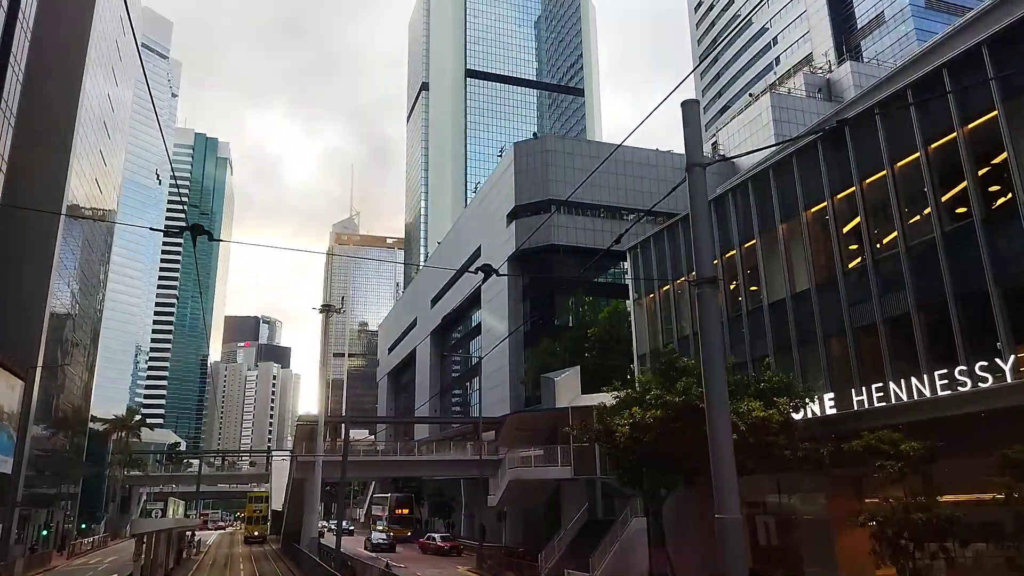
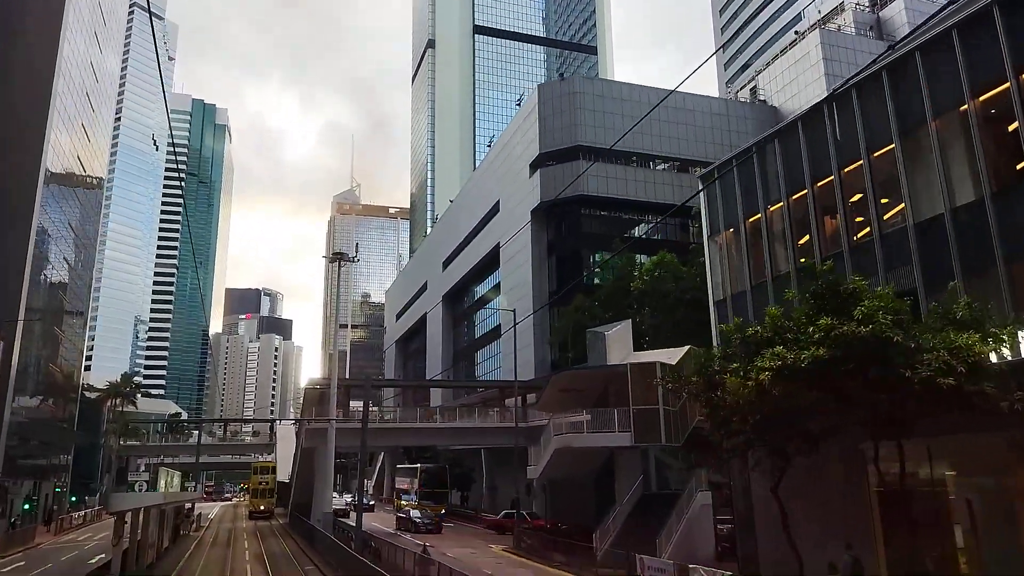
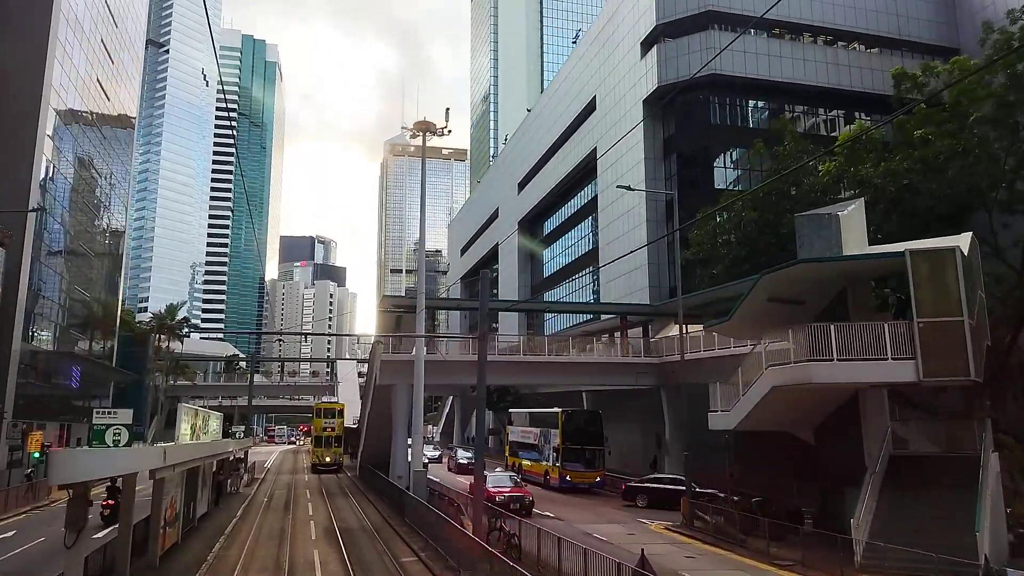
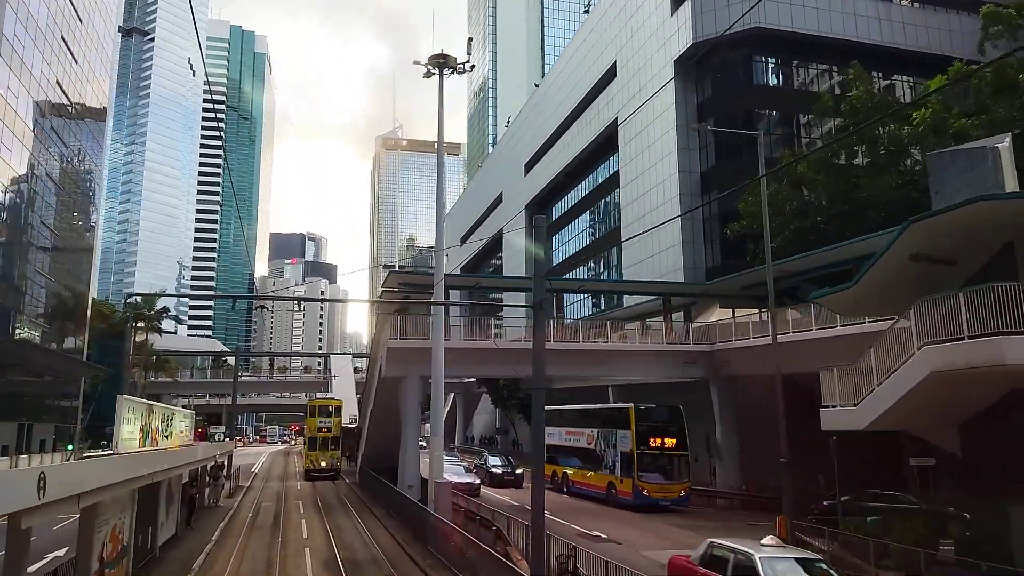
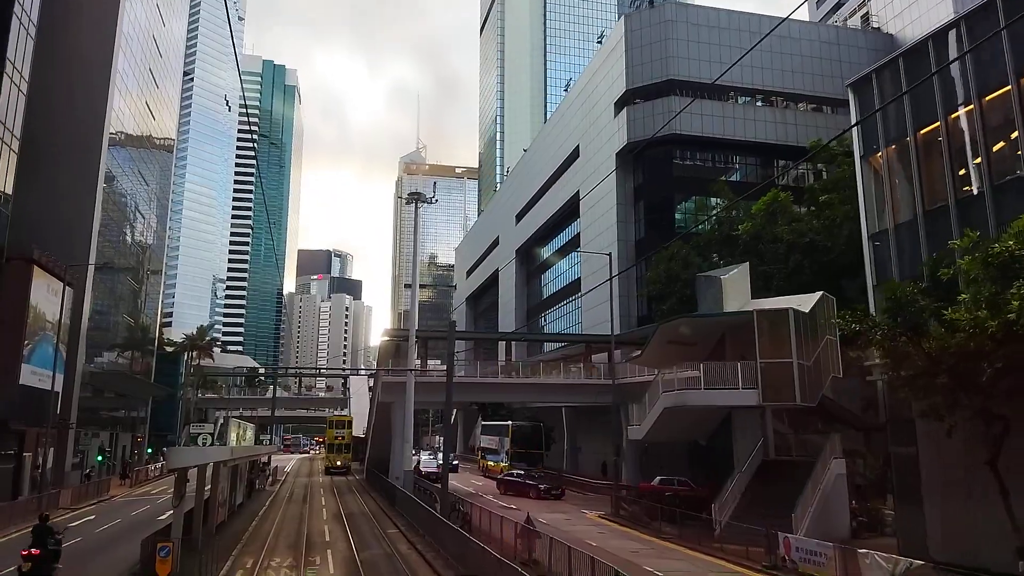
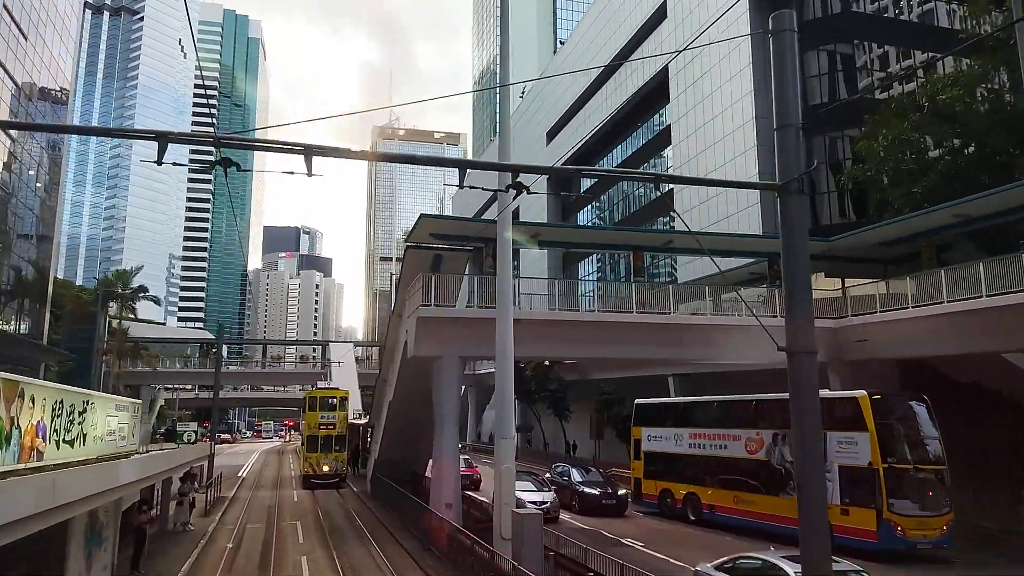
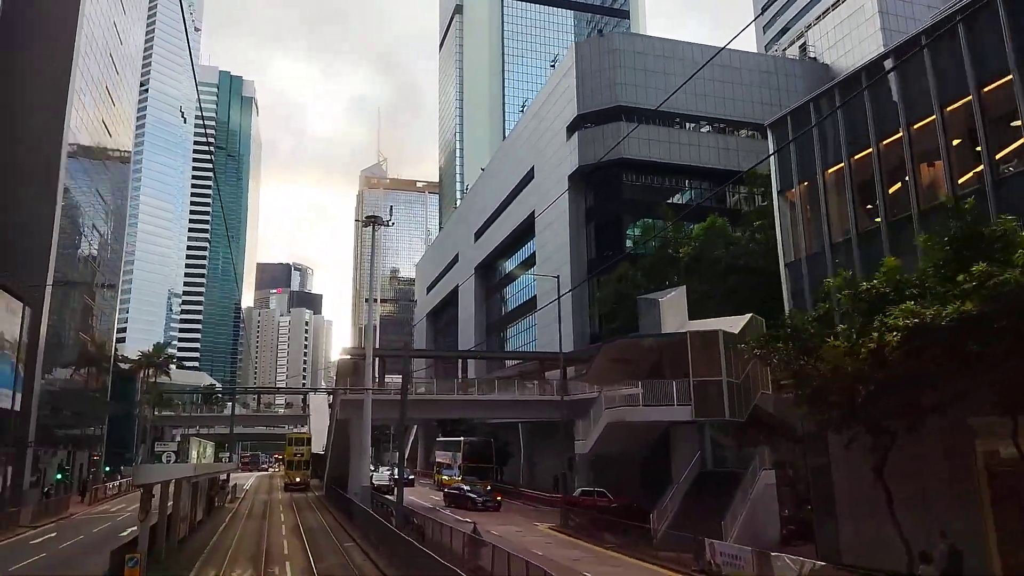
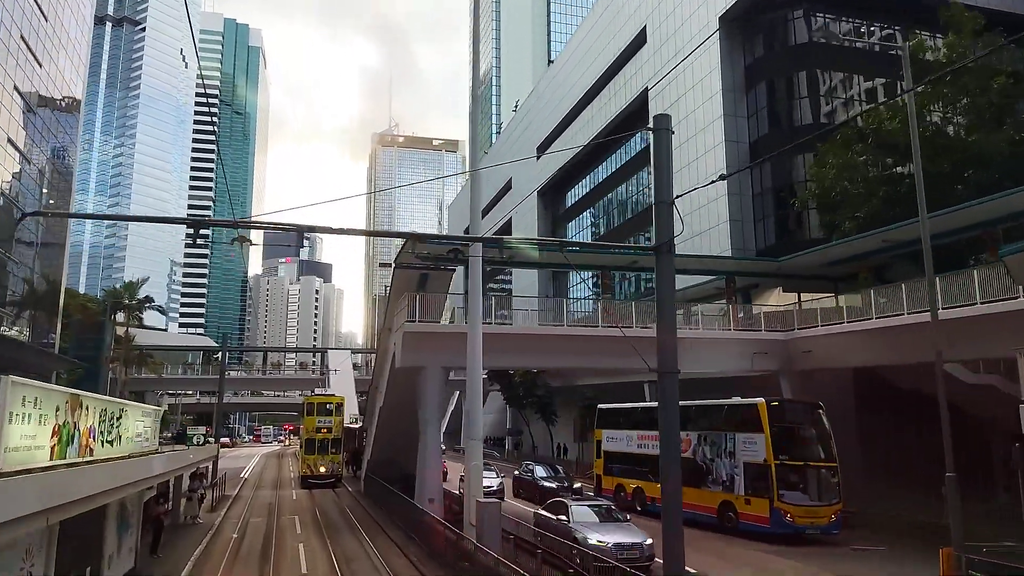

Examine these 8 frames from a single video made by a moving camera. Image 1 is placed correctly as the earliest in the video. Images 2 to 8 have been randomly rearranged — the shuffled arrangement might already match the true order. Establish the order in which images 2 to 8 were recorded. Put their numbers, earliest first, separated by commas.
2, 7, 5, 3, 4, 8, 6
